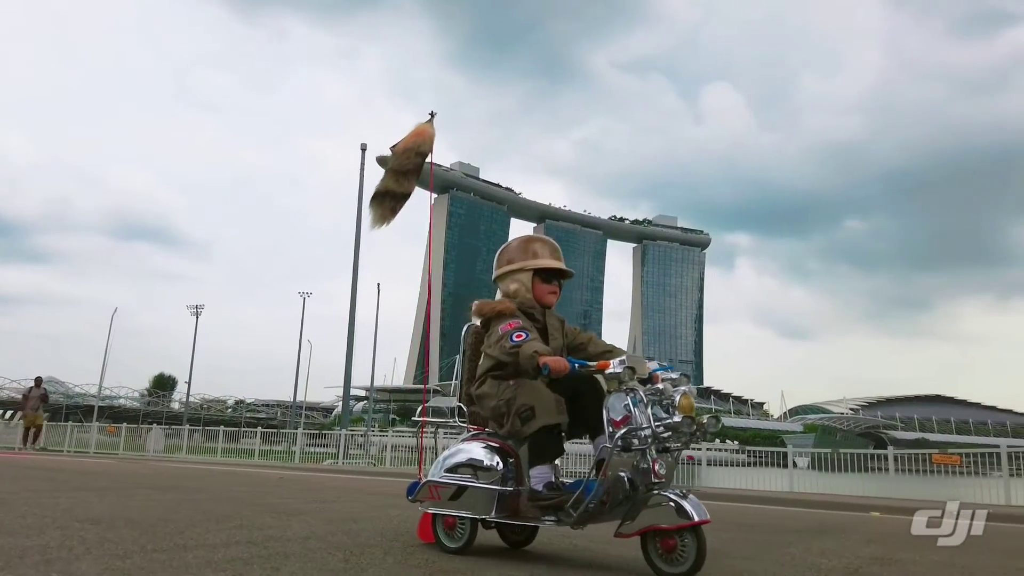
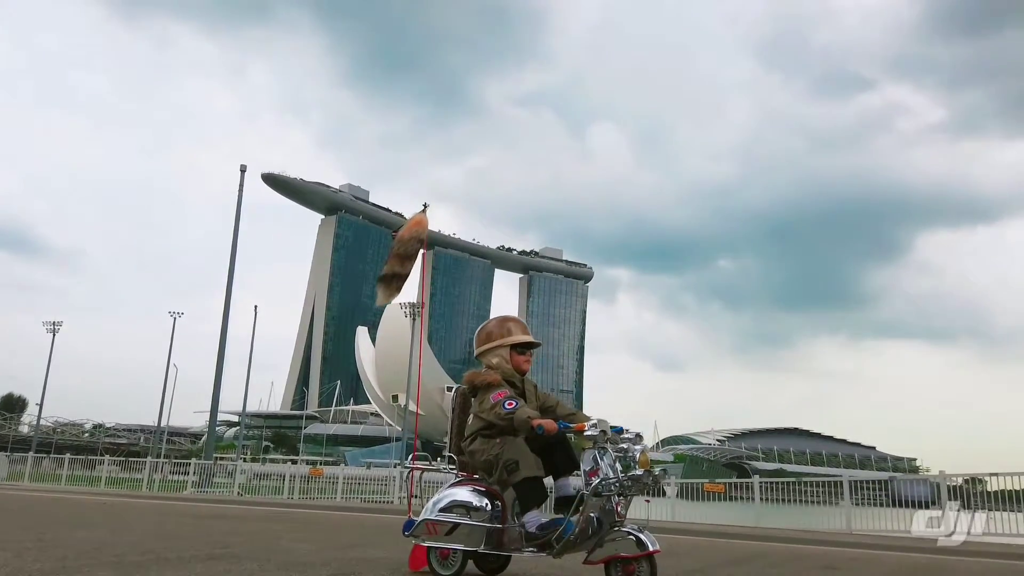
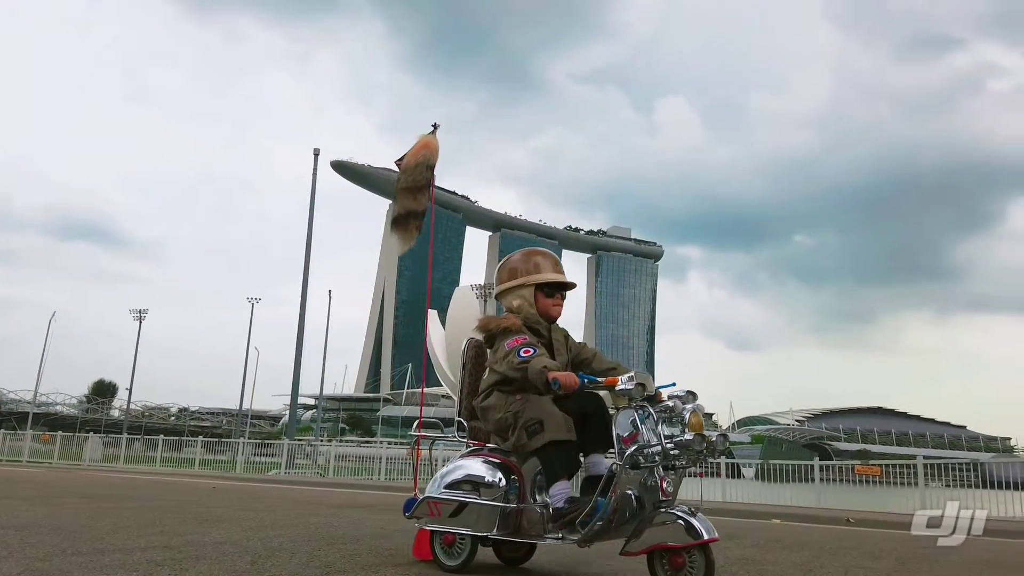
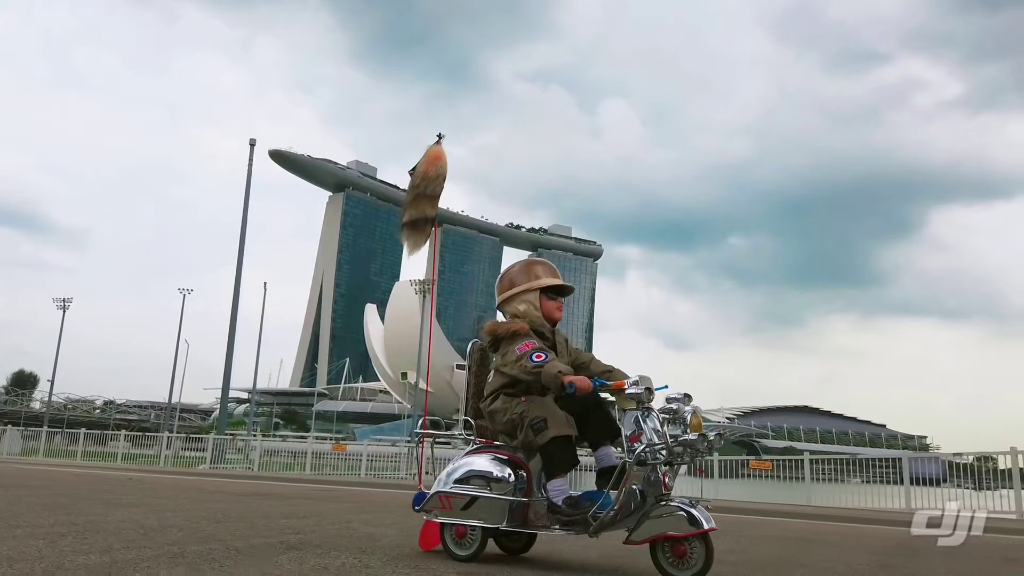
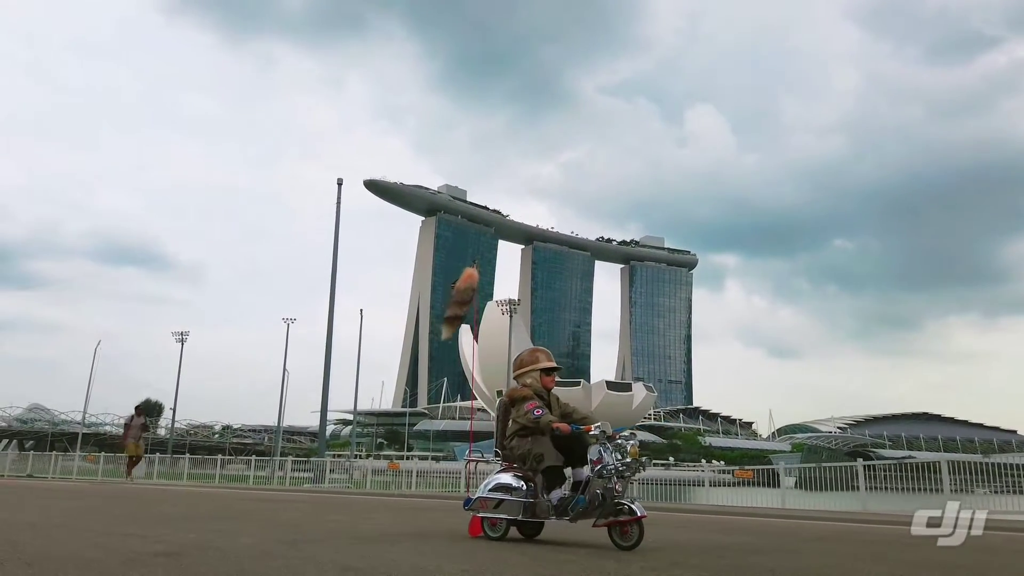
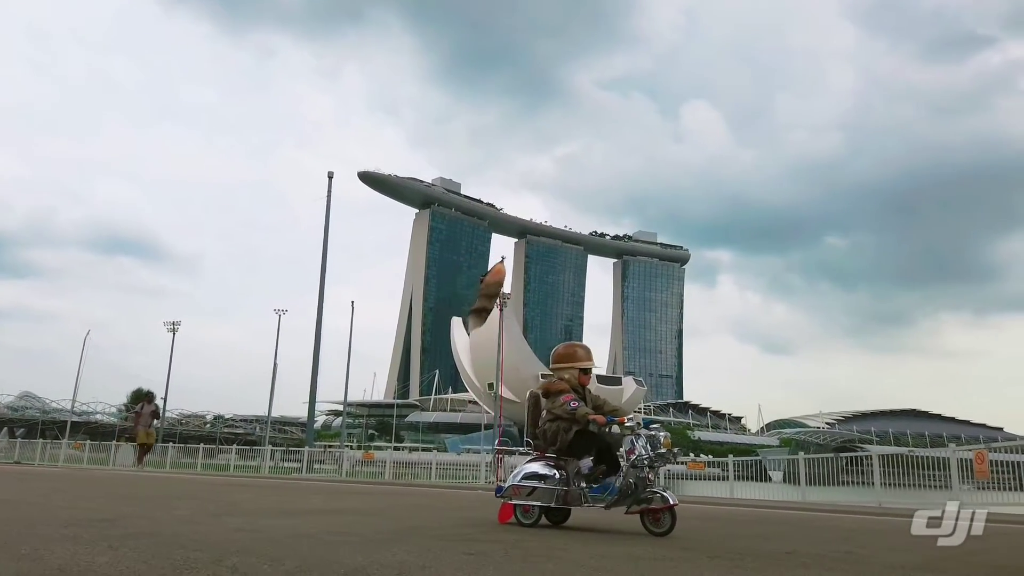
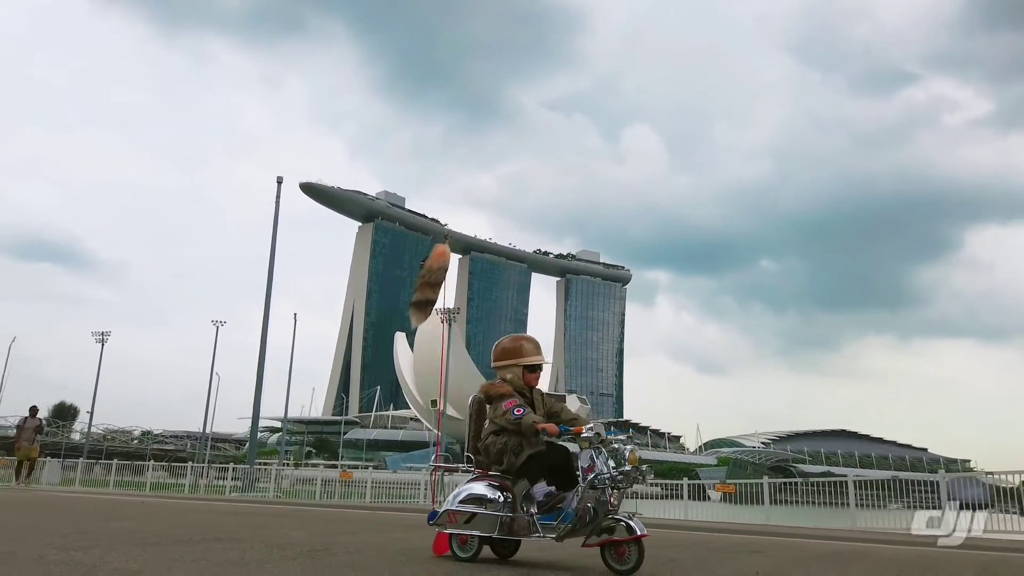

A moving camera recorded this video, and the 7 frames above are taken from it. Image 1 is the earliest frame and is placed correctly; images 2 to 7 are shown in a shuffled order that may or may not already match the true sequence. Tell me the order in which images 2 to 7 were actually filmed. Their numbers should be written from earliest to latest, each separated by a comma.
3, 4, 2, 7, 5, 6
